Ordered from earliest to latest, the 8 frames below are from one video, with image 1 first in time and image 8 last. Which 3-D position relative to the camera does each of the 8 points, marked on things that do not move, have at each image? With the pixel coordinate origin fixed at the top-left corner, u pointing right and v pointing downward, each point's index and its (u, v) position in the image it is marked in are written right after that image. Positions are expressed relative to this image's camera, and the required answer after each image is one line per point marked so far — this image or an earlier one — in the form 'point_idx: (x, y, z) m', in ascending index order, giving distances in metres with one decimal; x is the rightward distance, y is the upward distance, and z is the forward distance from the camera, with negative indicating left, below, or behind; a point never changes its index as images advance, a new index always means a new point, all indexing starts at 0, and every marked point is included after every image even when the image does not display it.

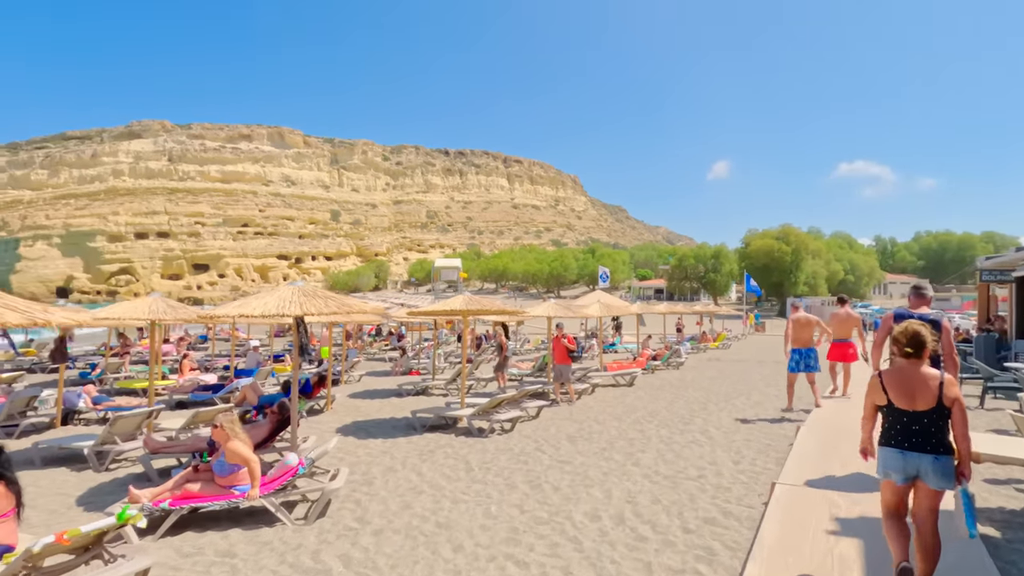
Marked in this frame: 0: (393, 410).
0: (-2.2, -2.4, +10.2) m
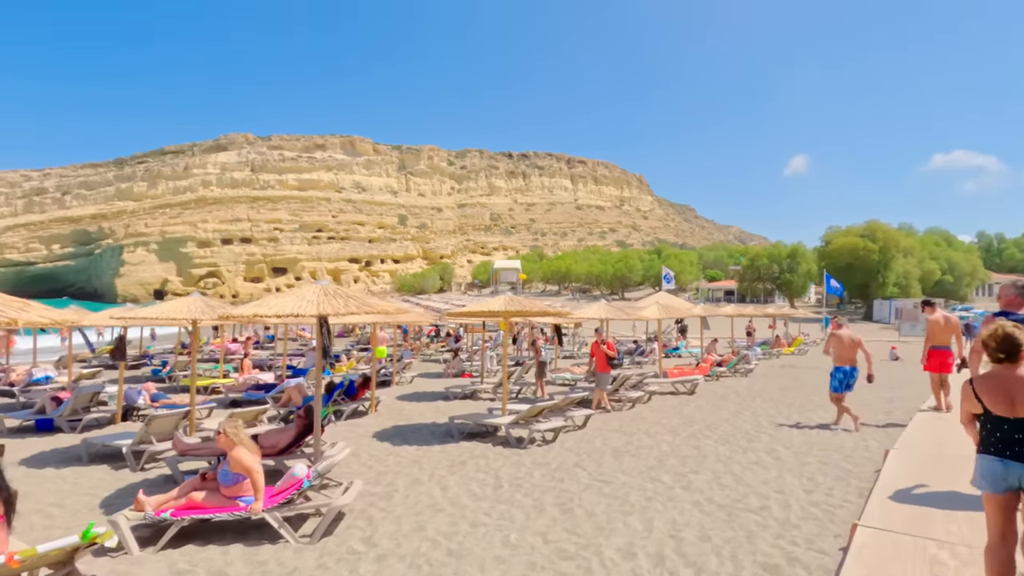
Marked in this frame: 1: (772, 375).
0: (-1.4, -2.4, +9.9) m
1: (+7.2, -2.4, +14.7) m
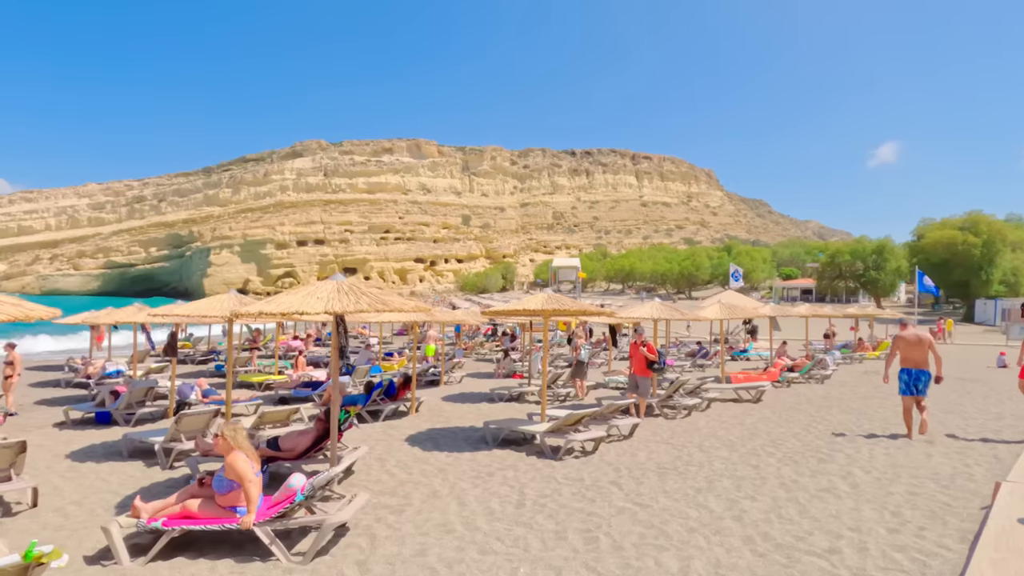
0: (-0.6, -2.3, +9.5) m
1: (+8.5, -2.3, +13.3) m
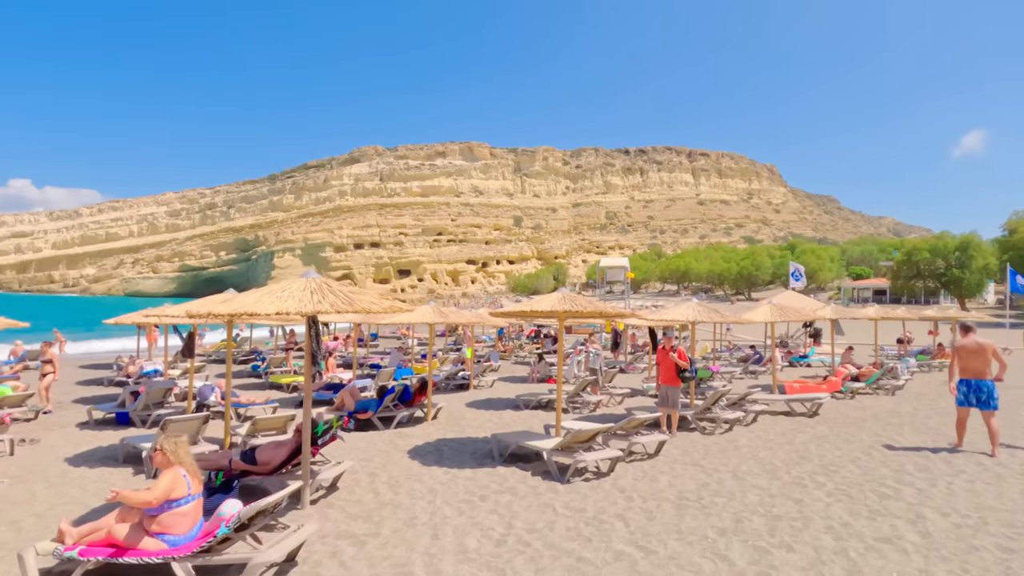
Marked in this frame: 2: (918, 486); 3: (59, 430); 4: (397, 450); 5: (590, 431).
0: (-0.3, -2.3, +8.8) m
1: (+9.1, -2.3, +11.6) m
2: (+3.8, -1.9, +5.1) m
3: (-7.6, -2.4, +9.0) m
4: (-1.6, -2.2, +7.2) m
5: (+0.8, -1.6, +5.9) m
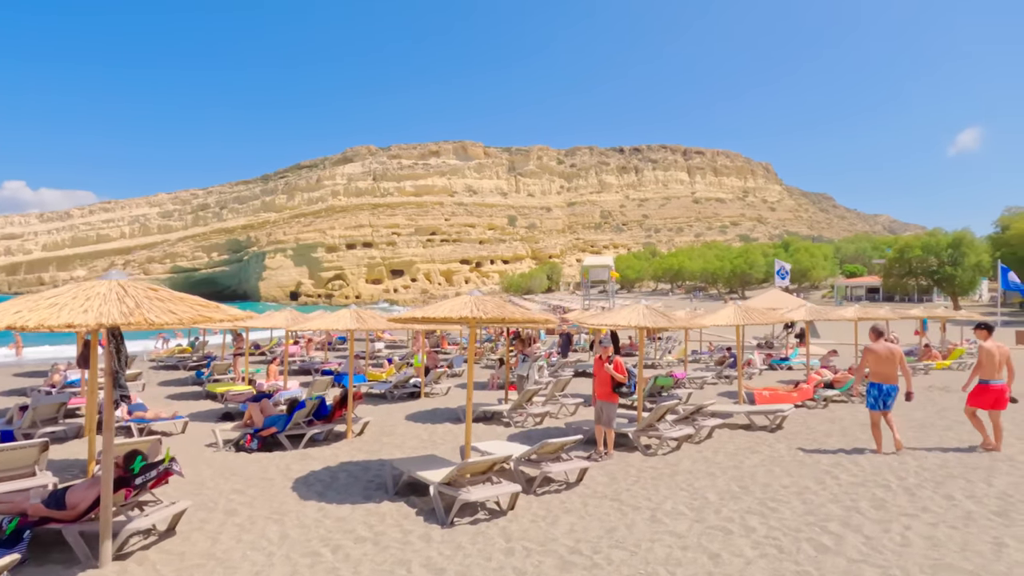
0: (-1.4, -2.3, +7.8) m
1: (+8.0, -2.3, +10.7) m
2: (+2.7, -1.9, +4.1) m
3: (-8.8, -2.5, +8.0) m
4: (-2.7, -2.2, +6.2) m
5: (-0.3, -1.6, +4.9) m
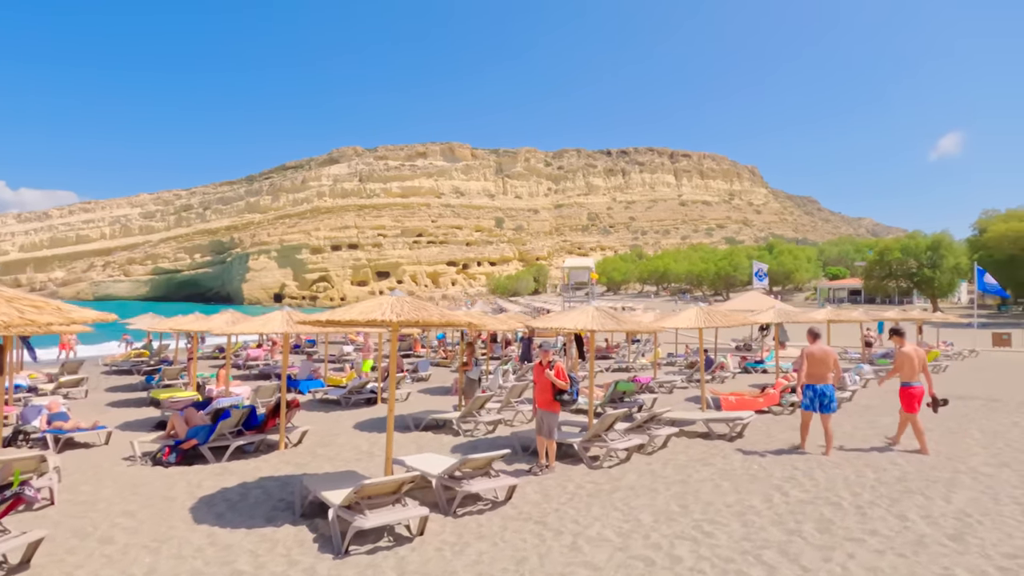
0: (-2.2, -2.3, +7.3) m
1: (+7.1, -2.3, +10.4) m
2: (+2.0, -1.9, +3.7) m
3: (-9.6, -2.5, +7.3) m
4: (-3.4, -2.2, +5.7) m
5: (-1.0, -1.6, +4.4) m
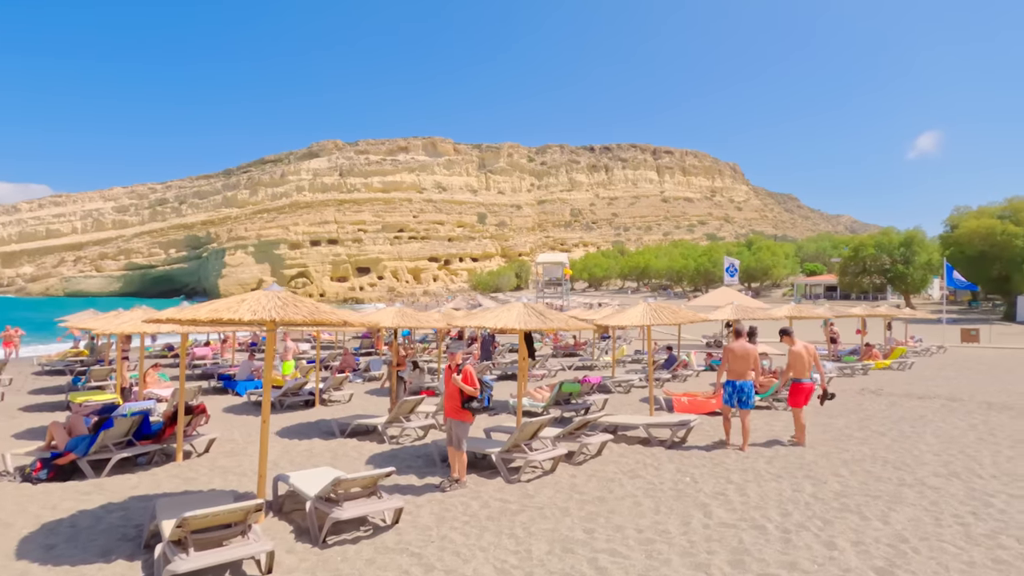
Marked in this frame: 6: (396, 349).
0: (-3.2, -2.3, +6.5) m
1: (+6.0, -2.2, +9.9) m
2: (+1.1, -1.8, +3.1) m
3: (-10.6, -2.4, +6.4) m
4: (-4.4, -2.2, +4.9) m
5: (-2.0, -1.5, +3.7) m
6: (-1.9, -1.0, +8.6) m
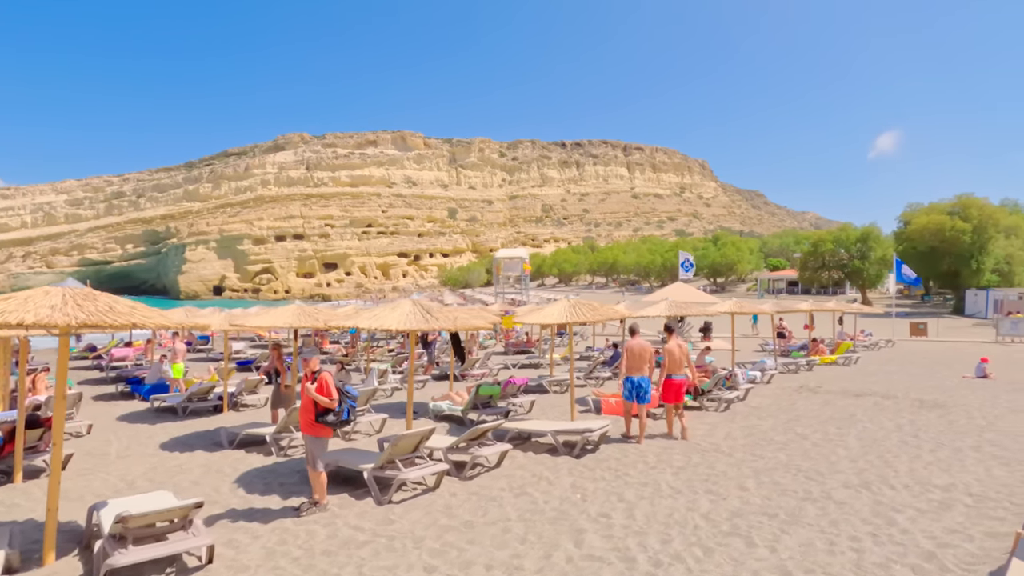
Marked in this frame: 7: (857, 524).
0: (-4.5, -2.2, +5.7) m
1: (+4.5, -2.1, +9.5) m
2: (0.0, -1.8, +2.4) m
3: (-11.9, -2.4, +5.2) m
4: (-5.6, -2.1, +4.0) m
5: (-3.1, -1.5, +2.9) m
6: (-3.3, -0.9, +7.8) m
7: (+2.8, -1.9, +4.2) m
